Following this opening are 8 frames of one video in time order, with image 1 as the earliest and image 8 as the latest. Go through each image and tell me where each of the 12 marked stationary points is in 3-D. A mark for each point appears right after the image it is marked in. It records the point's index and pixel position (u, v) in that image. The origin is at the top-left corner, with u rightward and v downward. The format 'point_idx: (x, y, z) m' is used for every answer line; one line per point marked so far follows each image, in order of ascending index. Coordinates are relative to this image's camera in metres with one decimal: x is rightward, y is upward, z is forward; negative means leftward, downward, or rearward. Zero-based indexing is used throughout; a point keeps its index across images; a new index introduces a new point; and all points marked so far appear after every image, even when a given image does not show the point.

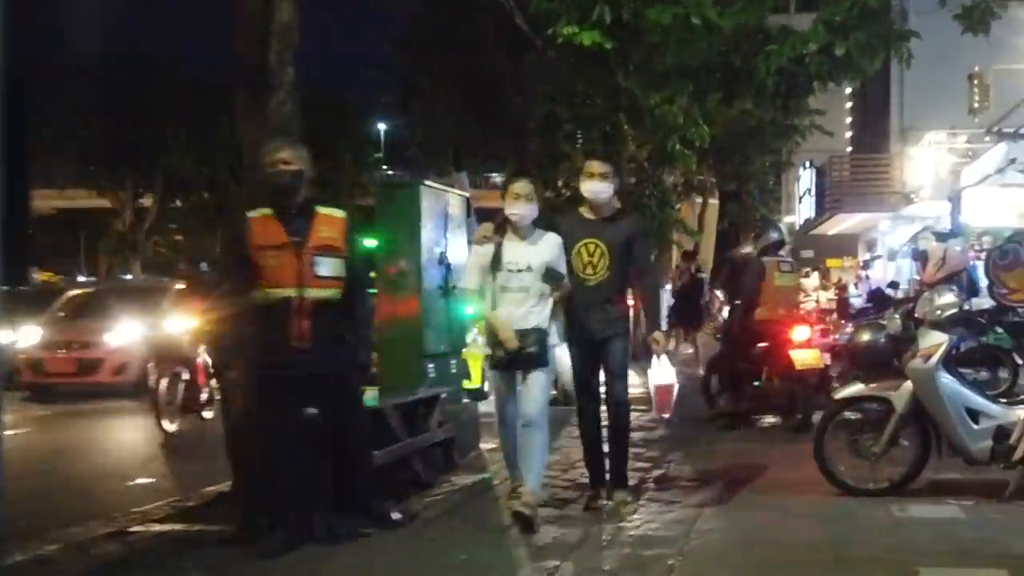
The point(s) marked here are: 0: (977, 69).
0: (+7.2, +3.4, +19.2) m
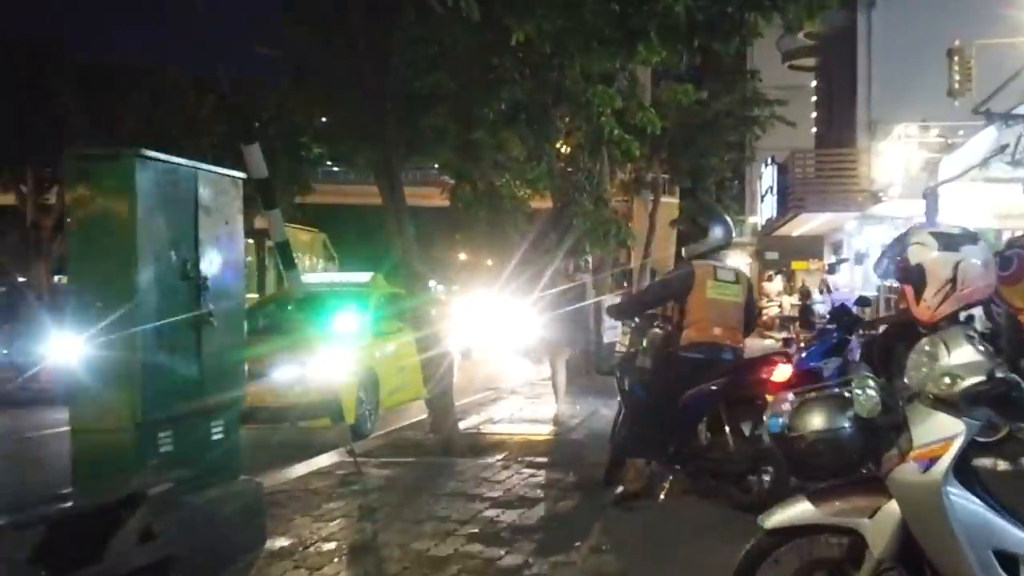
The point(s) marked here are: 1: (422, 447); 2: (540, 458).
0: (+5.9, +3.2, +16.5) m
1: (-0.8, -1.5, +11.0) m
2: (+0.2, -1.3, +9.6) m
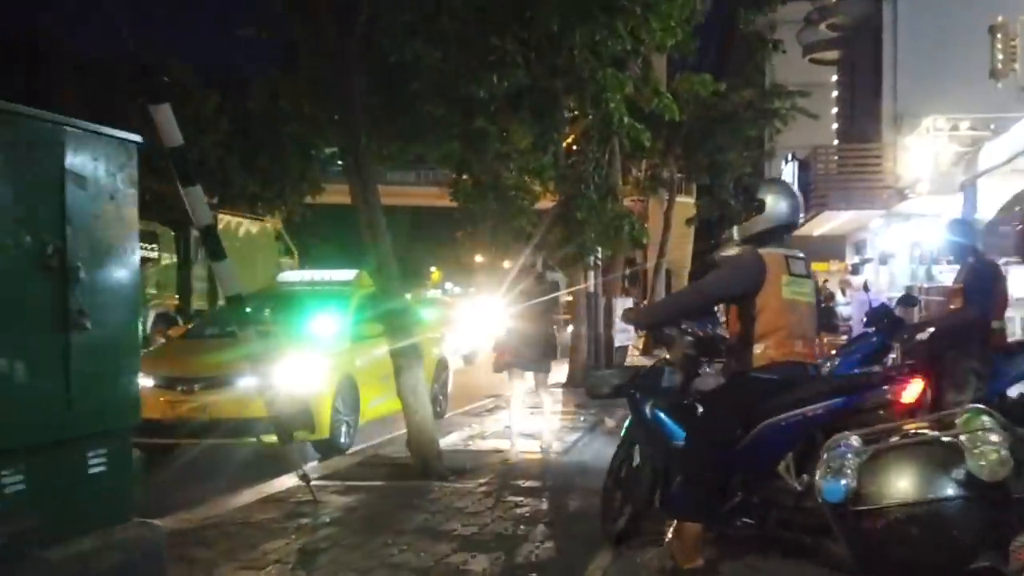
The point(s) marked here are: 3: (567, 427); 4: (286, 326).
0: (+5.9, +3.3, +15.1) m
1: (-0.9, -1.4, +9.7) m
2: (+0.1, -1.3, +8.3) m
3: (+0.5, -1.3, +11.7) m
4: (-2.2, -0.4, +12.4) m
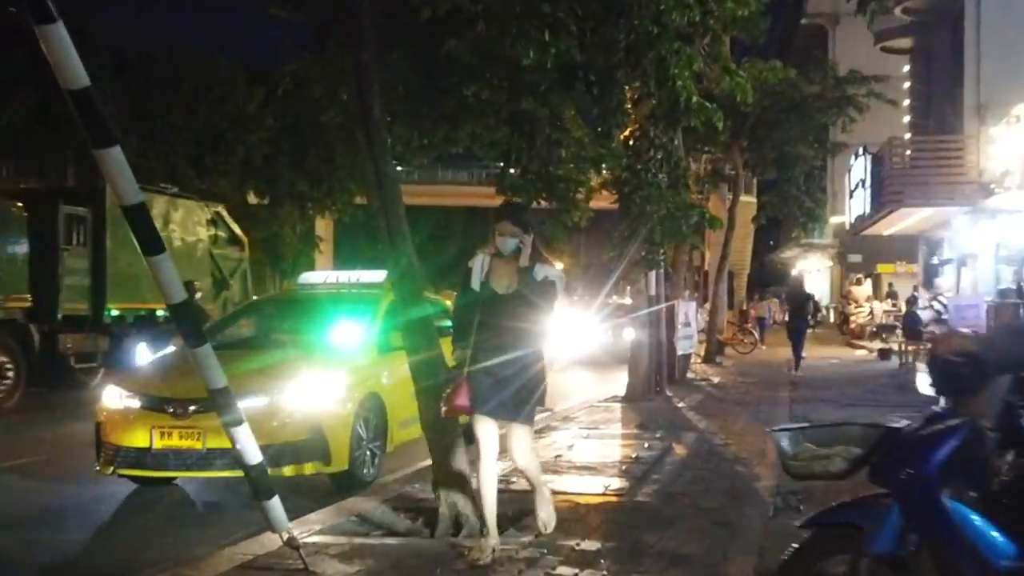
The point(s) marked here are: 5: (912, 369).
0: (+6.5, +3.2, +13.0) m
1: (-0.5, -1.5, +7.9) m
2: (+0.4, -1.3, +6.4) m
3: (+0.9, -1.3, +9.8) m
4: (-1.8, -0.4, +10.6) m
5: (+6.2, -1.3, +19.3) m
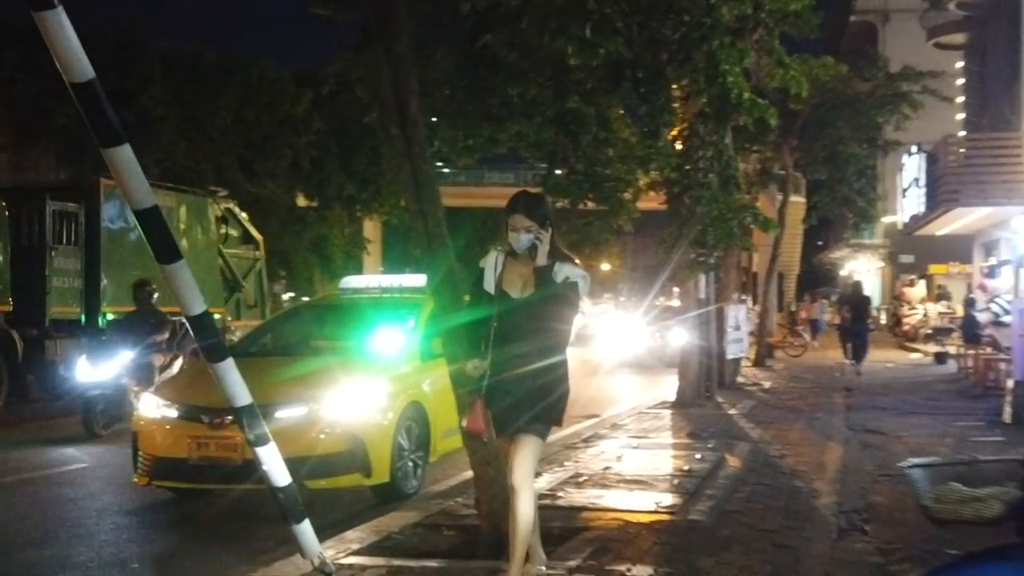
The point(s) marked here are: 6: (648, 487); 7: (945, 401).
0: (+6.9, +3.2, +12.4) m
1: (-0.3, -1.5, +7.5) m
2: (+0.6, -1.4, +6.0) m
3: (+1.3, -1.4, +9.4) m
4: (-1.4, -0.5, +10.3) m
5: (+6.9, -1.3, +18.6) m
6: (+0.9, -1.4, +8.5) m
7: (+5.7, -1.5, +16.3) m
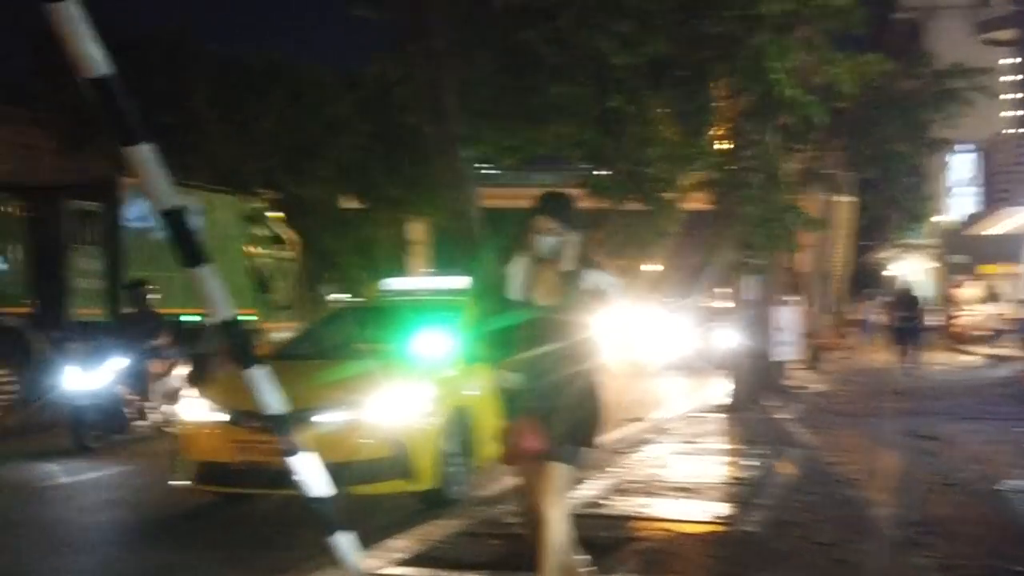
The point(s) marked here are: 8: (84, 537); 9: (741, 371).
0: (+7.4, +3.2, +11.9) m
1: (0.0, -1.5, +7.3) m
2: (+0.9, -1.4, +5.8) m
3: (+1.6, -1.4, +9.1) m
4: (-1.1, -0.5, +10.1) m
5: (+7.5, -1.3, +18.2) m
6: (+1.2, -1.4, +8.2) m
7: (+6.2, -1.5, +15.9) m
8: (-2.8, -1.6, +8.2) m
9: (+2.9, -1.0, +15.8) m
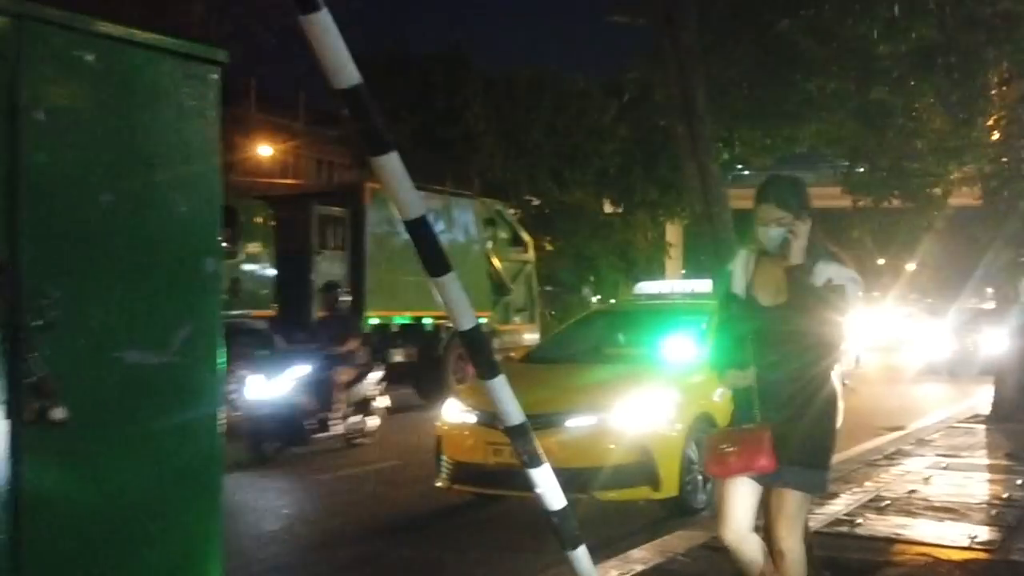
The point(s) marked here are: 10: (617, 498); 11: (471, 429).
0: (+9.5, +3.1, +10.1) m
1: (+1.4, -1.5, +7.0) m
2: (+1.9, -1.4, +5.4) m
3: (+3.3, -1.4, +8.4) m
4: (+0.9, -0.5, +10.0) m
5: (+10.9, -1.4, +16.2) m
6: (+2.8, -1.4, +7.7) m
7: (+9.2, -1.5, +14.2) m
8: (-1.2, -1.7, +8.4) m
9: (+5.9, -1.1, +14.7) m
10: (+0.7, -1.5, +8.7) m
11: (-0.4, -1.0, +9.0) m
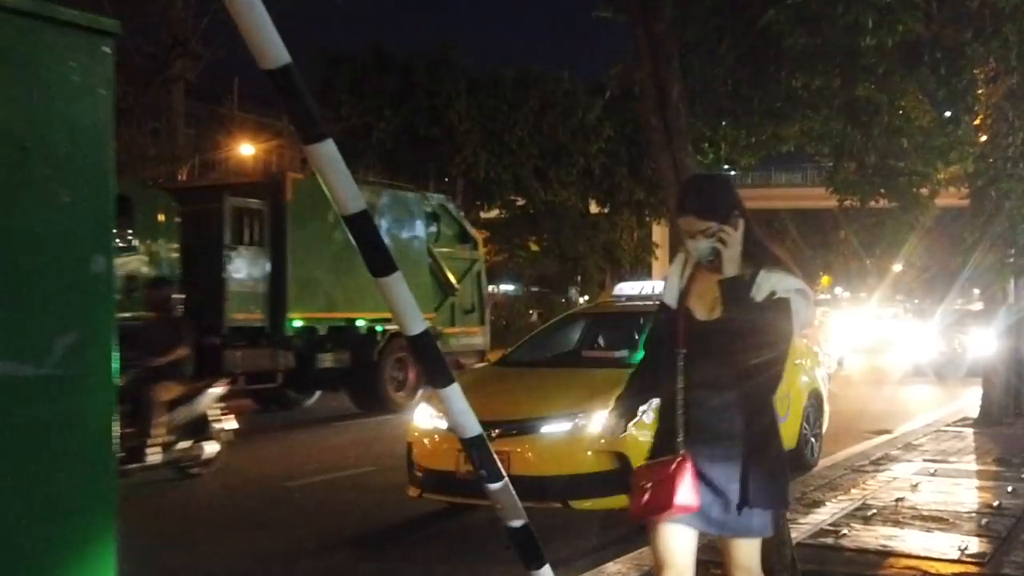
0: (+9.3, +3.1, +9.9) m
1: (+1.2, -1.6, +6.7) m
2: (+1.8, -1.4, +5.0) m
3: (+3.1, -1.4, +8.1) m
4: (+0.7, -0.5, +9.6) m
5: (+10.6, -1.4, +16.0) m
6: (+2.6, -1.4, +7.4) m
7: (+8.9, -1.5, +13.9) m
8: (-1.4, -1.7, +8.0) m
9: (+5.6, -1.1, +14.5) m
10: (+0.5, -1.5, +8.4) m
11: (-0.6, -1.0, +8.7) m
